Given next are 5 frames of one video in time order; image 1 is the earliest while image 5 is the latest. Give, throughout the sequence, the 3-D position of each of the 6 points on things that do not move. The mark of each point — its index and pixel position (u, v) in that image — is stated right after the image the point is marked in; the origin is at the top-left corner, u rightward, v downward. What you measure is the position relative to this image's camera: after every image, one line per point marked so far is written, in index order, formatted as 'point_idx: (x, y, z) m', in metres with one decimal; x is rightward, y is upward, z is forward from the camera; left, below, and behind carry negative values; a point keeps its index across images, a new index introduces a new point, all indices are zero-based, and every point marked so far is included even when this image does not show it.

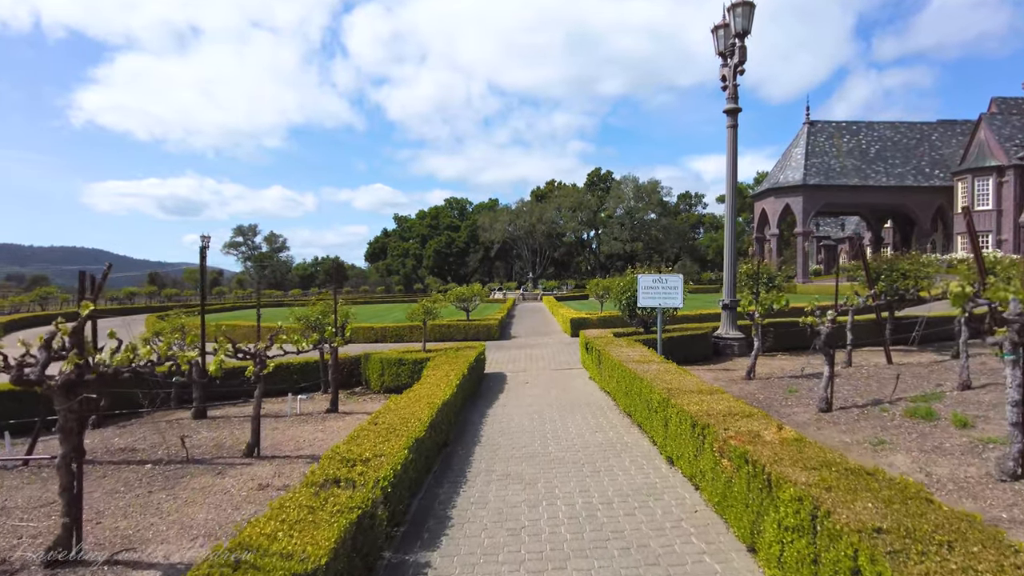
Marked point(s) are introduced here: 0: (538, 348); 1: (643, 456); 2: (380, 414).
0: (+0.7, -1.6, +19.4) m
1: (+1.3, -1.6, +7.1) m
2: (-1.3, -1.2, +7.3) m
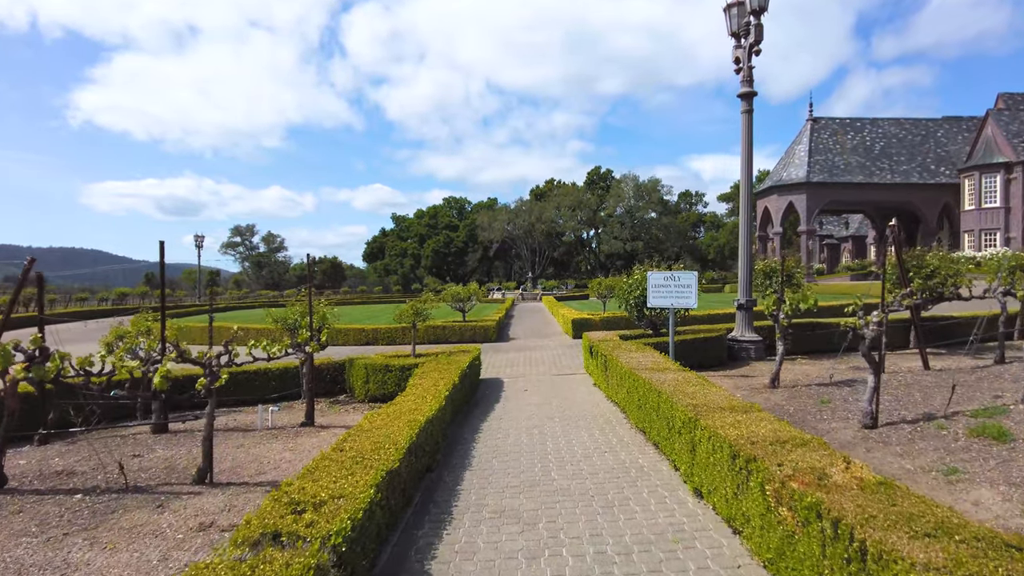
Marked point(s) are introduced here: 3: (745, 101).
0: (+0.6, -1.6, +18.3) m
1: (+1.2, -1.6, +5.9) m
2: (-1.3, -1.2, +6.1) m
3: (+4.4, +3.5, +13.8) m
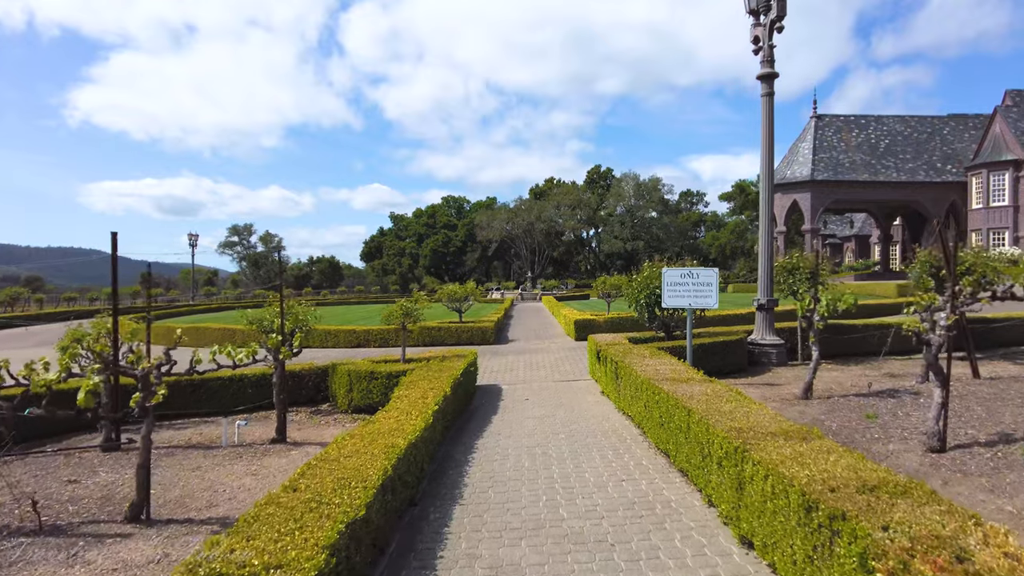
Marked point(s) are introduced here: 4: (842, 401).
0: (+0.6, -1.6, +17.2) m
1: (+1.2, -1.6, +4.8) m
2: (-1.3, -1.2, +5.0) m
3: (+4.4, +3.5, +12.7) m
4: (+3.8, -1.3, +8.6) m
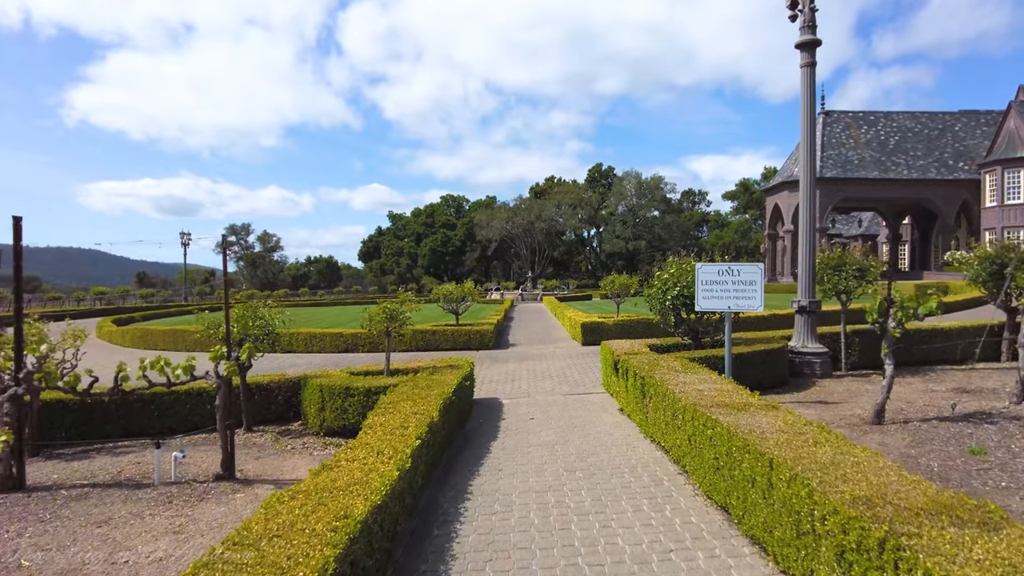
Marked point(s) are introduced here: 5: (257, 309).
0: (+0.6, -1.6, +15.5) m
1: (+1.3, -1.6, +3.1) m
2: (-1.3, -1.2, +3.3) m
3: (+4.4, +3.5, +11.0) m
4: (+3.9, -1.3, +6.9) m
5: (-3.4, -0.3, +9.9) m
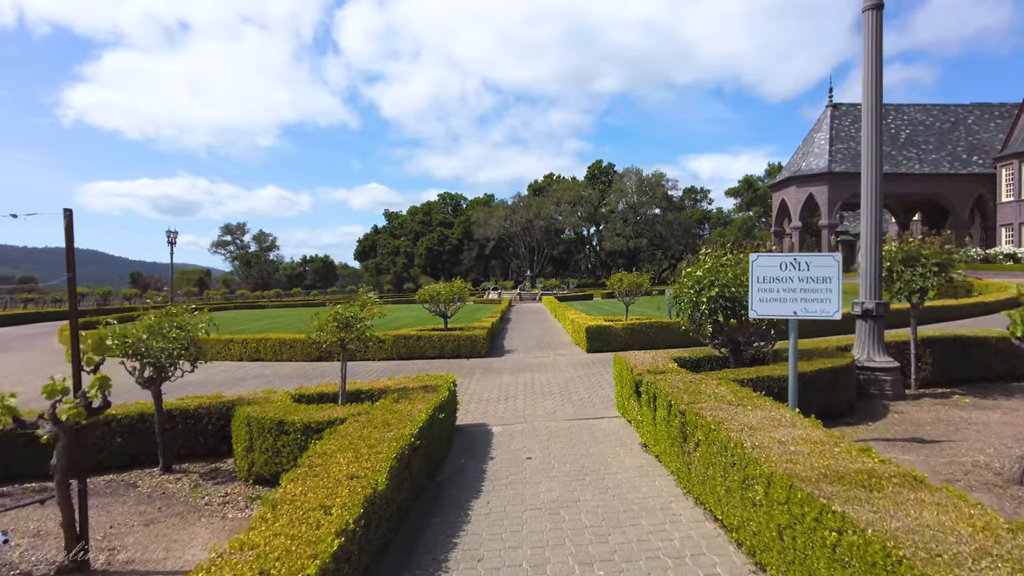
0: (+0.5, -1.5, +13.3) m
1: (+1.2, -1.6, +0.9) m
2: (-1.4, -1.2, +1.1) m
3: (+4.3, +3.5, +8.8) m
4: (+3.8, -1.3, +4.7) m
5: (-3.5, -0.3, +7.7) m
